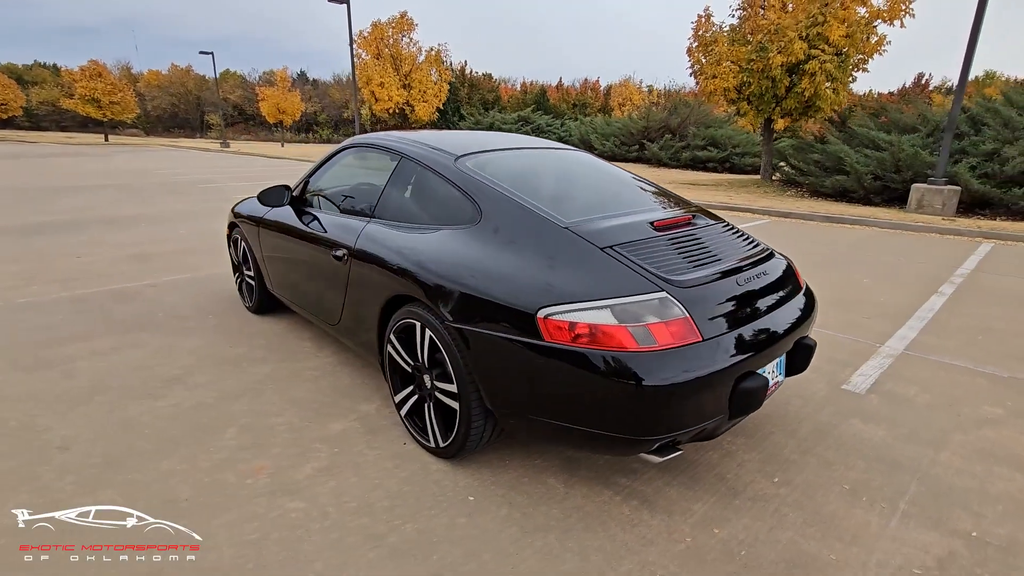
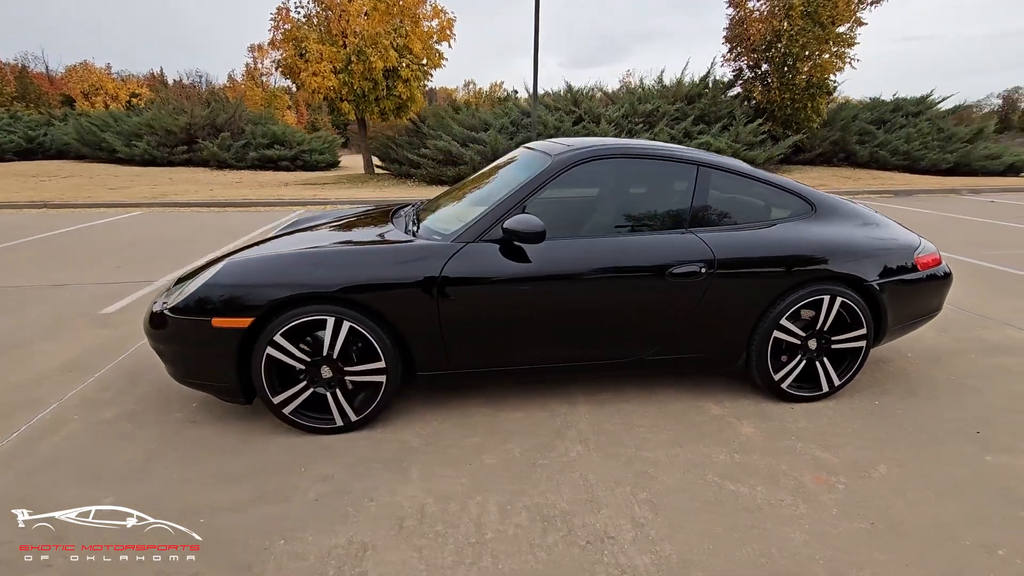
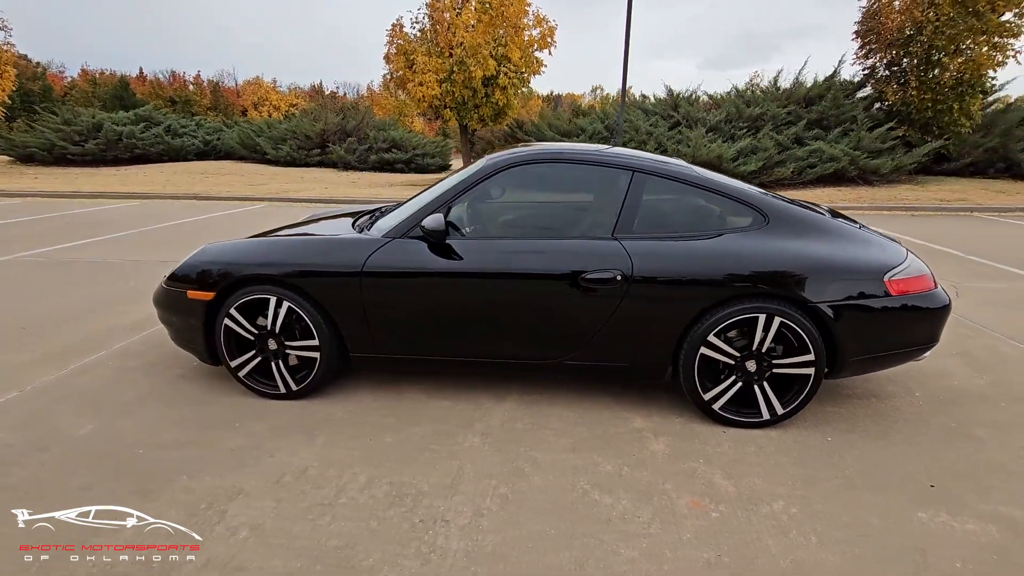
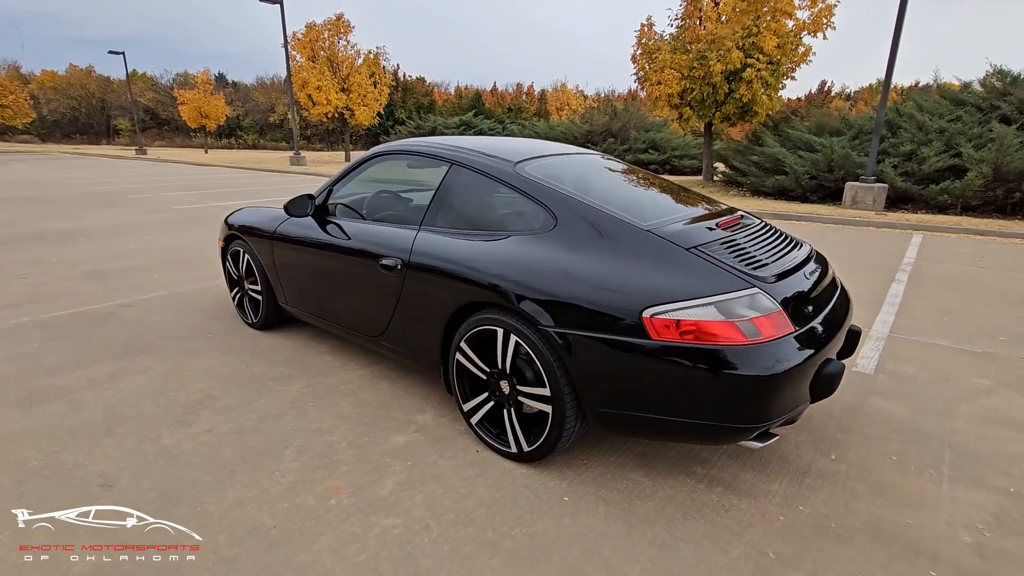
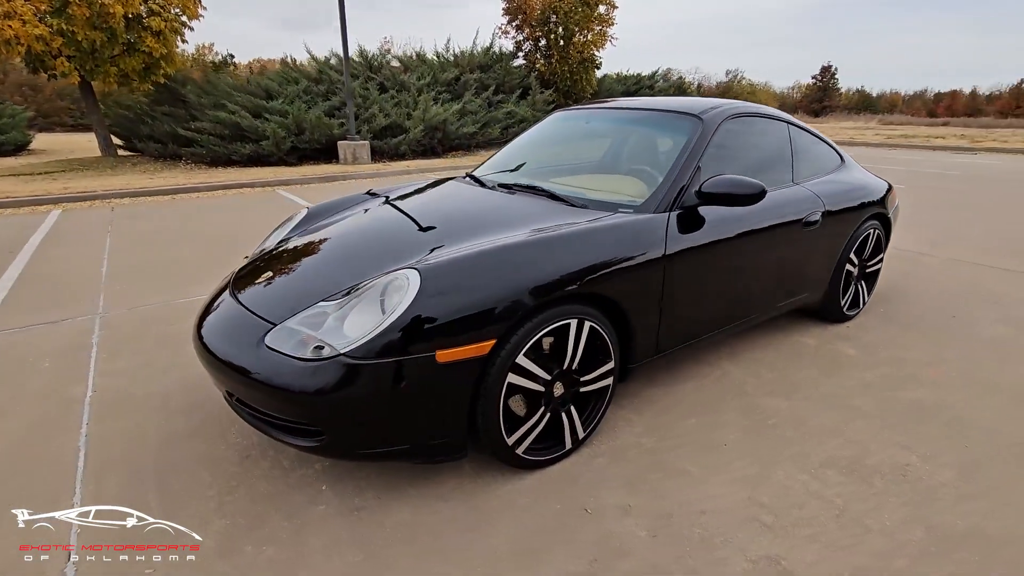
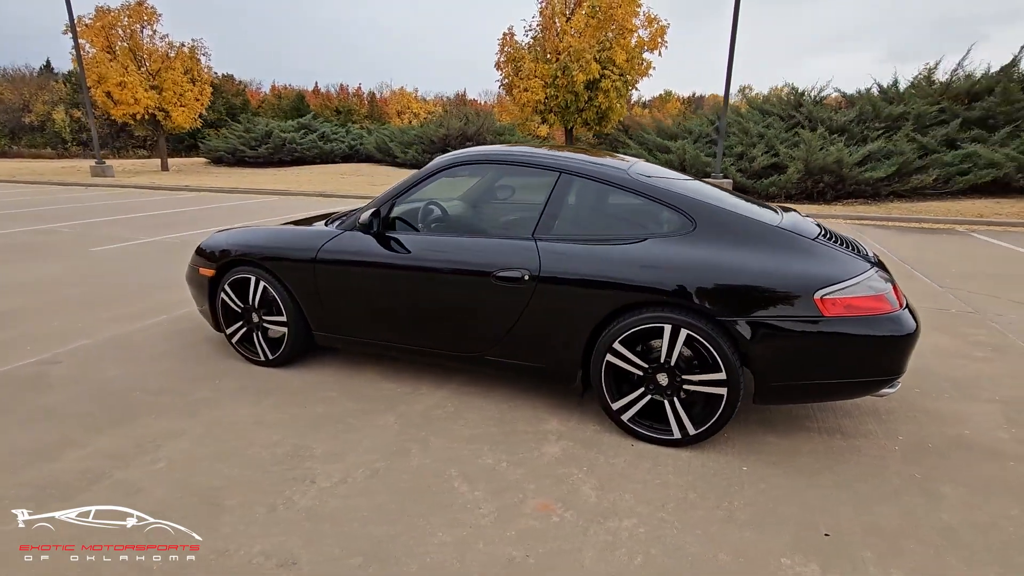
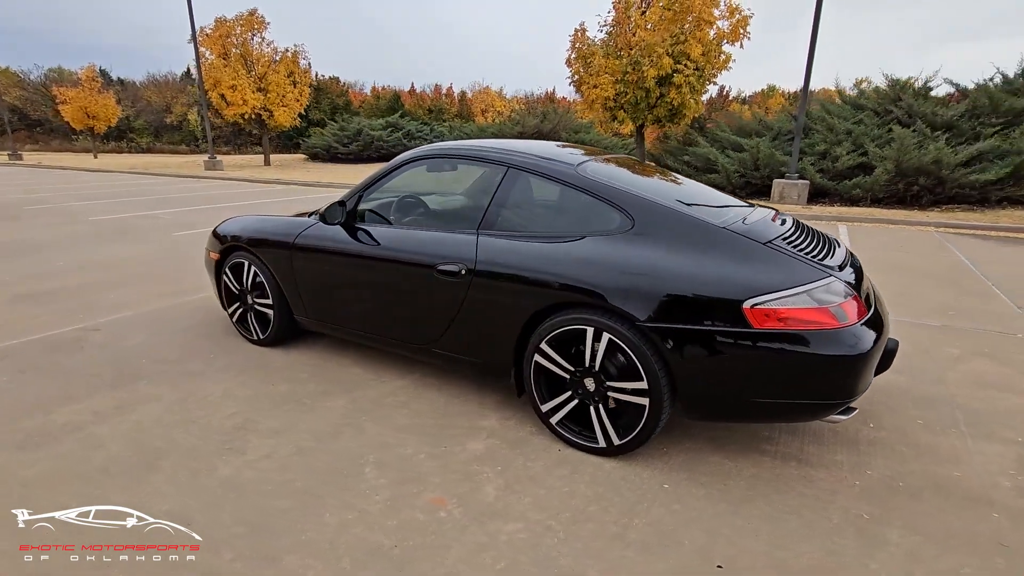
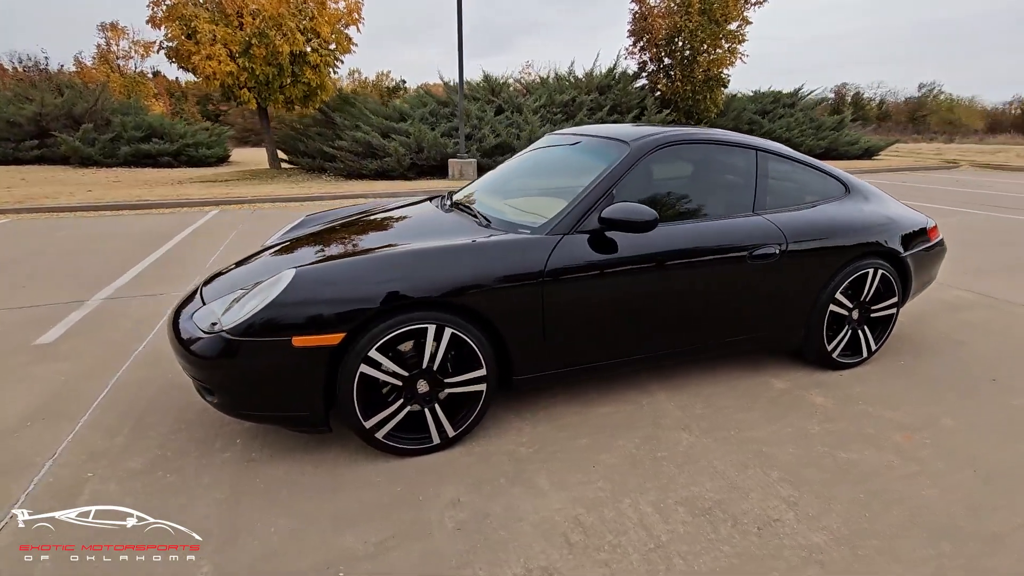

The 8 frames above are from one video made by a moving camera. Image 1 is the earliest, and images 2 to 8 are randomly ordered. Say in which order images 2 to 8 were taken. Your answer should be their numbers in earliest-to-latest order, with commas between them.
4, 7, 6, 3, 2, 8, 5
